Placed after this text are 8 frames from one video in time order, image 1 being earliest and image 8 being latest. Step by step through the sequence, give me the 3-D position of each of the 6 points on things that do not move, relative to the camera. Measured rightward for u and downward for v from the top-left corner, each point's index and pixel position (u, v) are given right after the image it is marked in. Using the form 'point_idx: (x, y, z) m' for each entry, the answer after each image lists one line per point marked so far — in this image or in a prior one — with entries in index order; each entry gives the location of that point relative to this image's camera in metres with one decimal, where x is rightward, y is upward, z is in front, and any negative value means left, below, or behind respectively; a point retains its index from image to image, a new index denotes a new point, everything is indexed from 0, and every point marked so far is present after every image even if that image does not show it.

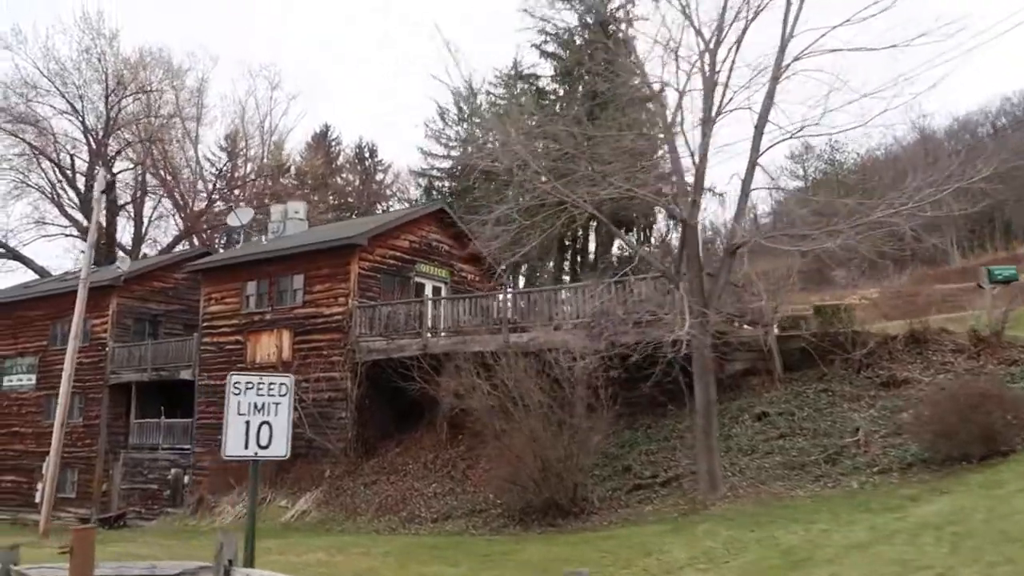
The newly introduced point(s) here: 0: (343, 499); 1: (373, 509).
0: (-4.3, -5.4, +19.9) m
1: (-3.3, -5.3, +18.7) m
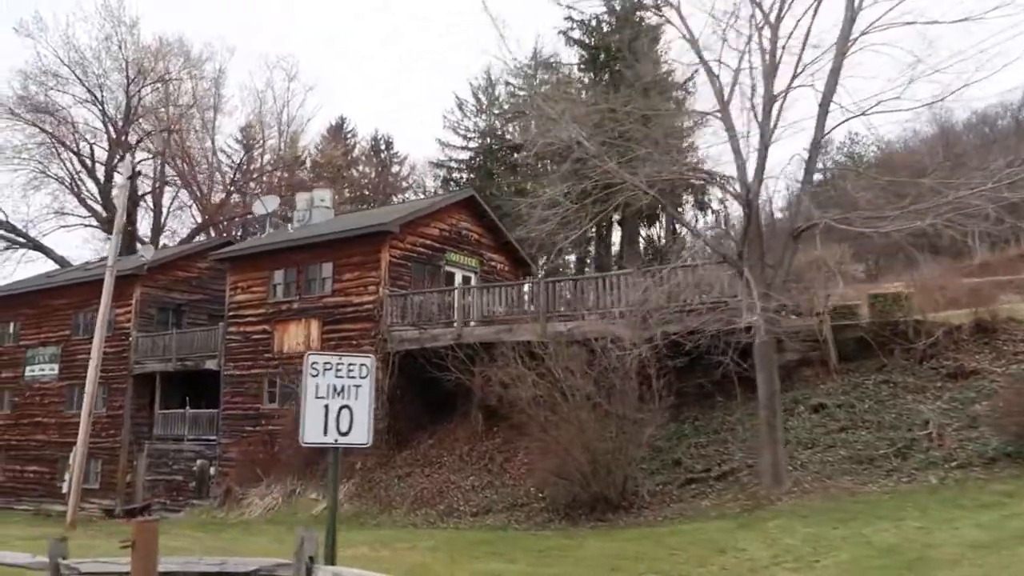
0: (-3.4, -5.1, +19.4) m
1: (-2.4, -5.0, +18.2) m
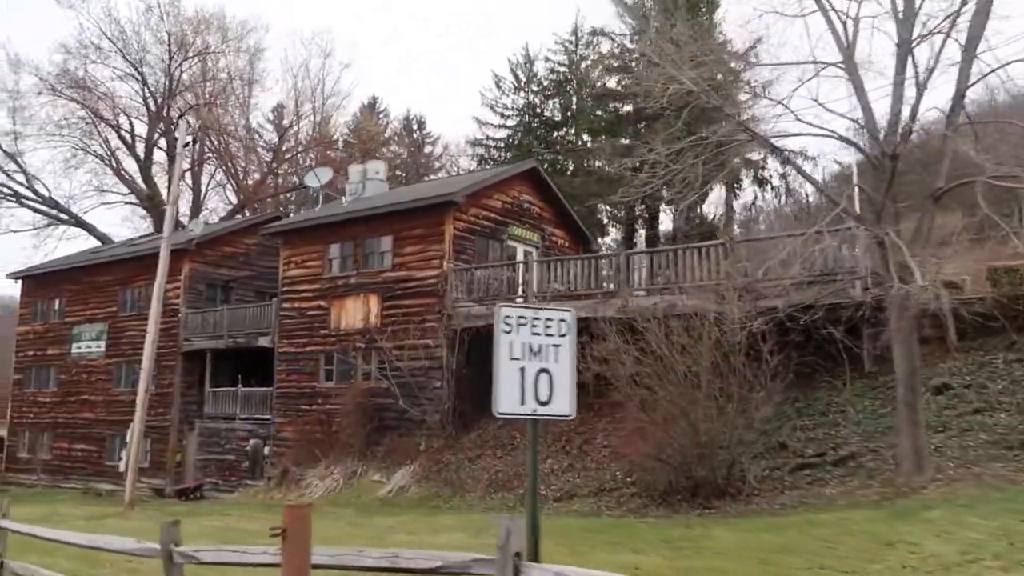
0: (-1.6, -4.4, +18.5) m
1: (-0.6, -4.4, +17.2) m
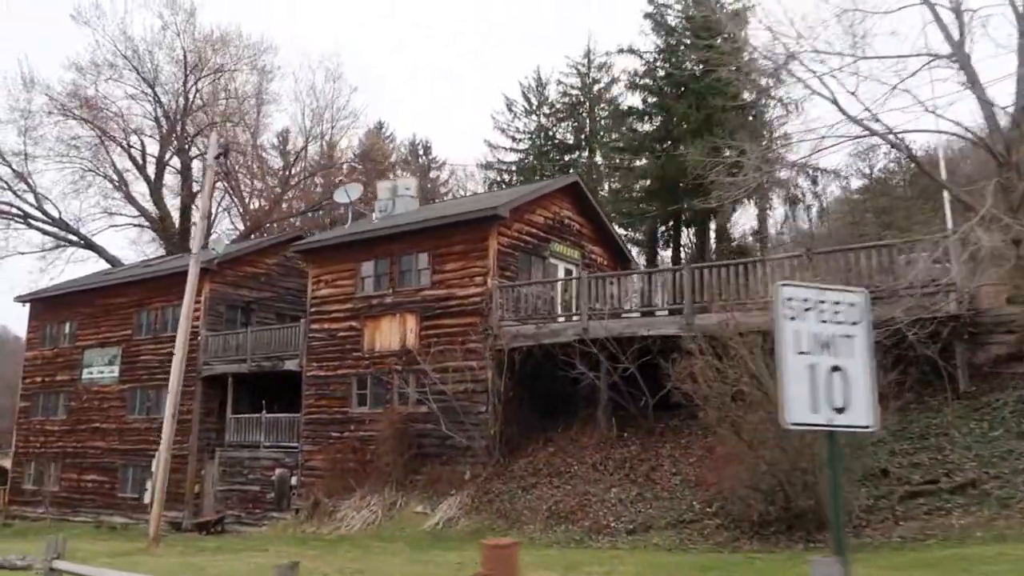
0: (-0.3, -4.8, +17.2) m
1: (+0.7, -4.7, +16.0) m
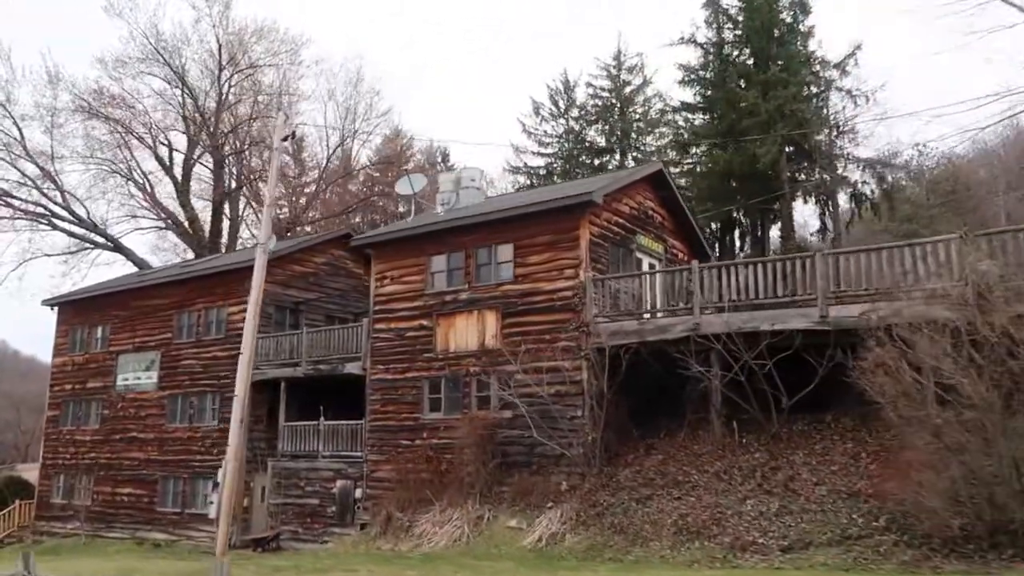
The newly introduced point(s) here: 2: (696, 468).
0: (+1.9, -4.6, +15.4) m
1: (+2.9, -4.5, +14.2) m
2: (+3.7, -3.7, +15.8) m
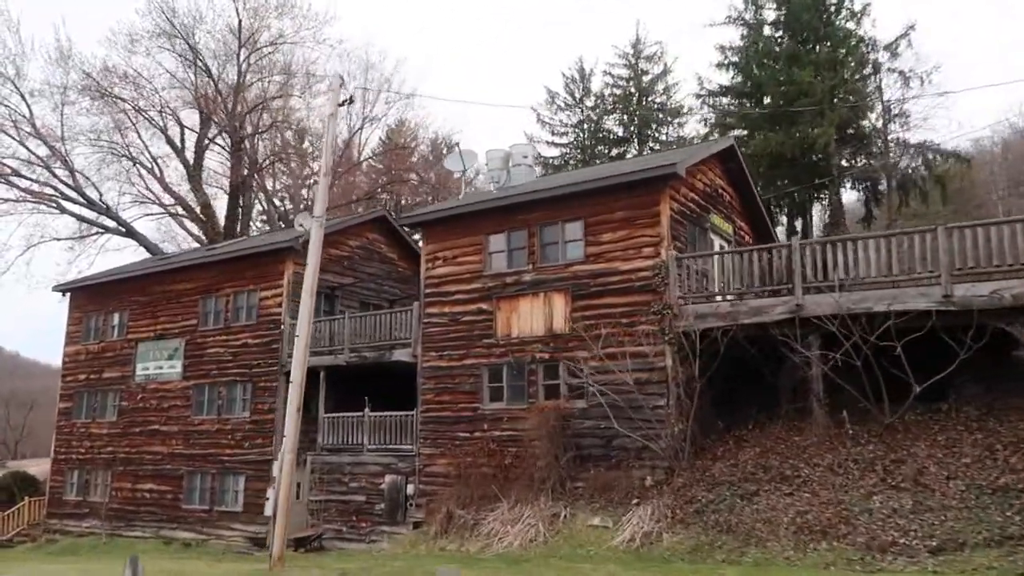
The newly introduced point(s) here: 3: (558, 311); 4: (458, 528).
0: (+3.6, -4.1, +14.1) m
1: (+4.6, -4.0, +12.9) m
2: (+5.4, -3.2, +14.5) m
3: (+1.1, -0.5, +18.2) m
4: (-1.2, -5.4, +17.4) m
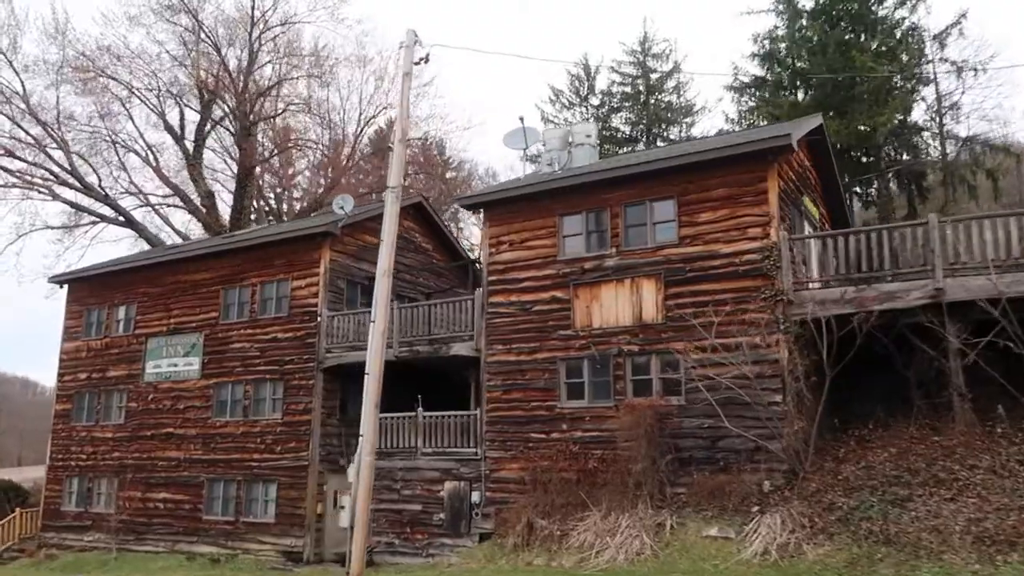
0: (+5.6, -3.8, +12.4) m
1: (+6.6, -3.7, +11.3) m
2: (+7.4, -2.9, +12.9) m
3: (+2.9, -0.2, +16.5) m
4: (+0.6, -5.1, +15.5) m
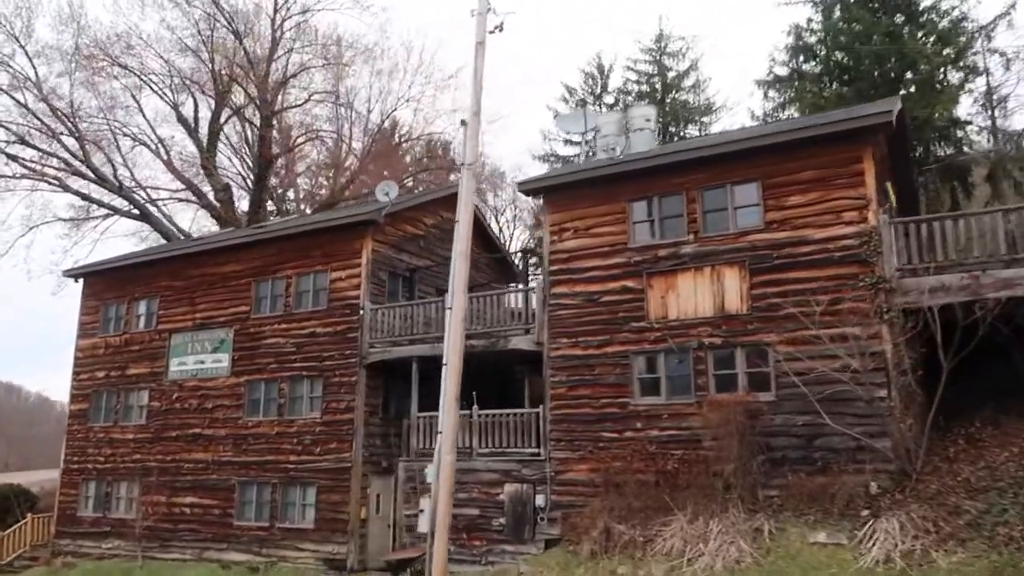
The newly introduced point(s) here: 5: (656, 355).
0: (+7.1, -3.5, +11.4) m
1: (+8.2, -3.4, +10.2) m
2: (+8.9, -2.7, +11.9) m
3: (+4.3, 0.0, +15.4) m
4: (+2.0, -4.8, +14.4) m
5: (+2.9, -1.4, +15.9) m
